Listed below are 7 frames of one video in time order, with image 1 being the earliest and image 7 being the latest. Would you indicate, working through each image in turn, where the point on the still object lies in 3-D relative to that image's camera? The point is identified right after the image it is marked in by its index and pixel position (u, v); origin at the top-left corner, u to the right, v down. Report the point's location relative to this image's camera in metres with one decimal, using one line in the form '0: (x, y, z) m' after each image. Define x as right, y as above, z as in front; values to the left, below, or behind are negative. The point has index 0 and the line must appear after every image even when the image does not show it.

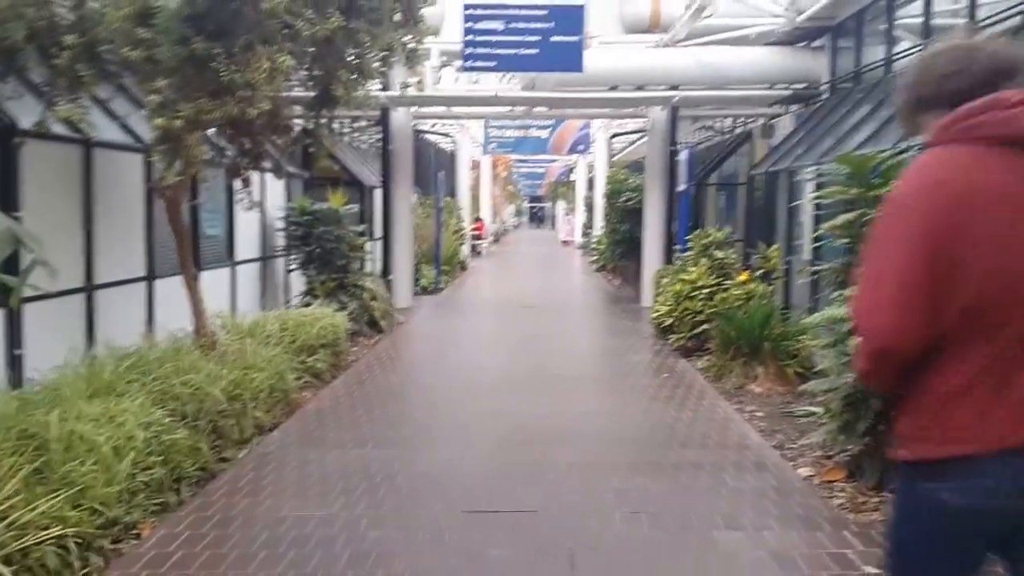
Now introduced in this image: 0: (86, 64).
0: (-2.3, +1.2, +6.3) m
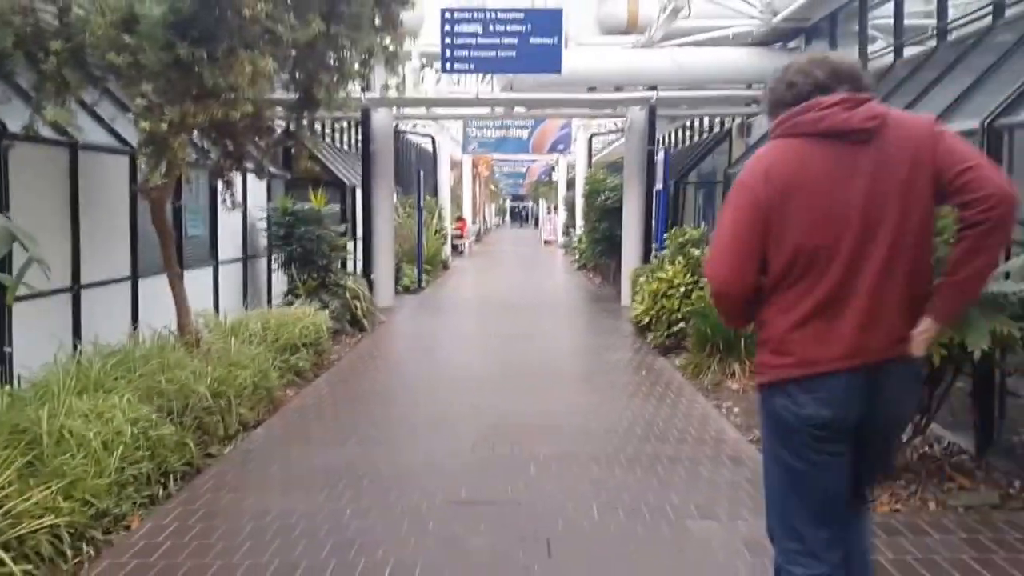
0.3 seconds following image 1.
0: (-2.4, +1.2, +6.5) m
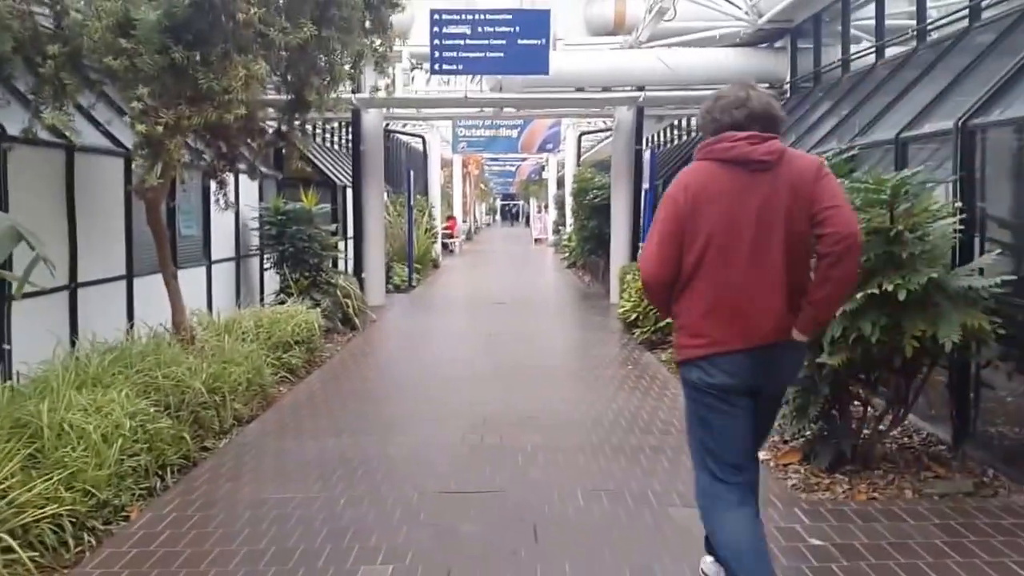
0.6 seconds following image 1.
0: (-2.5, +1.2, +6.6) m
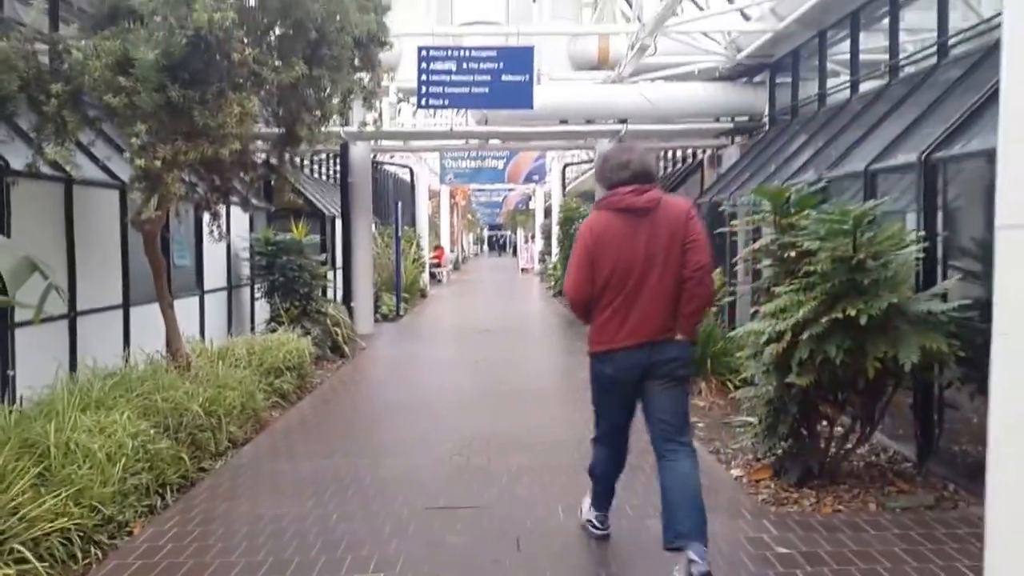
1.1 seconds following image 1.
0: (-2.6, +1.0, +6.9) m
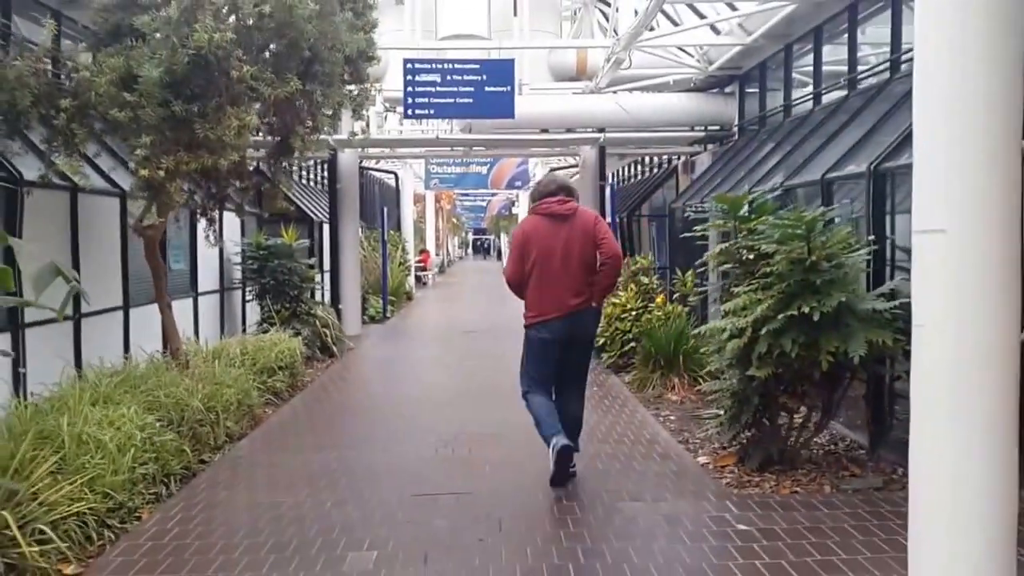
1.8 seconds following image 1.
0: (-2.7, +1.0, +7.3) m
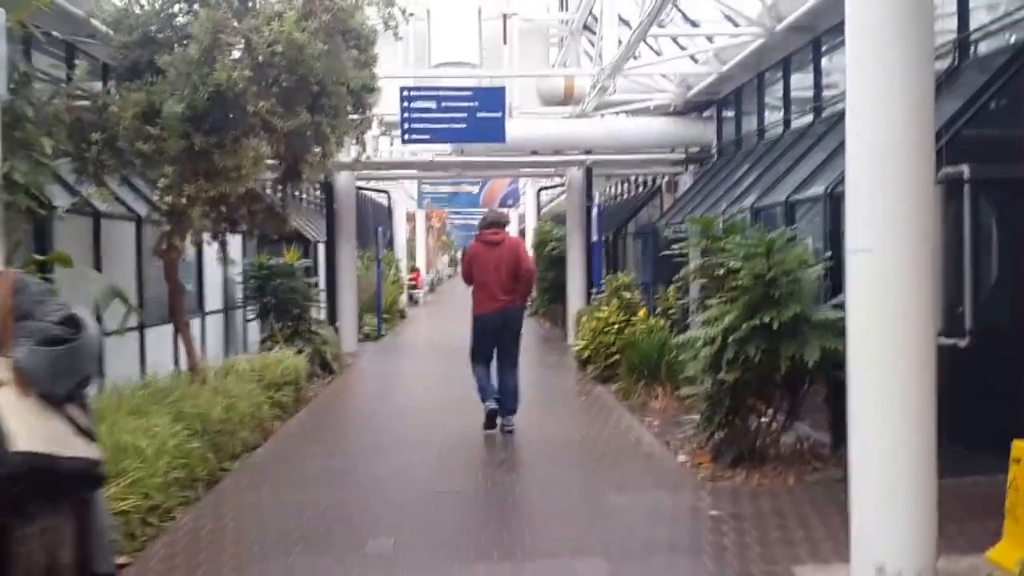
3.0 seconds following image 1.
0: (-2.7, +0.9, +8.0) m
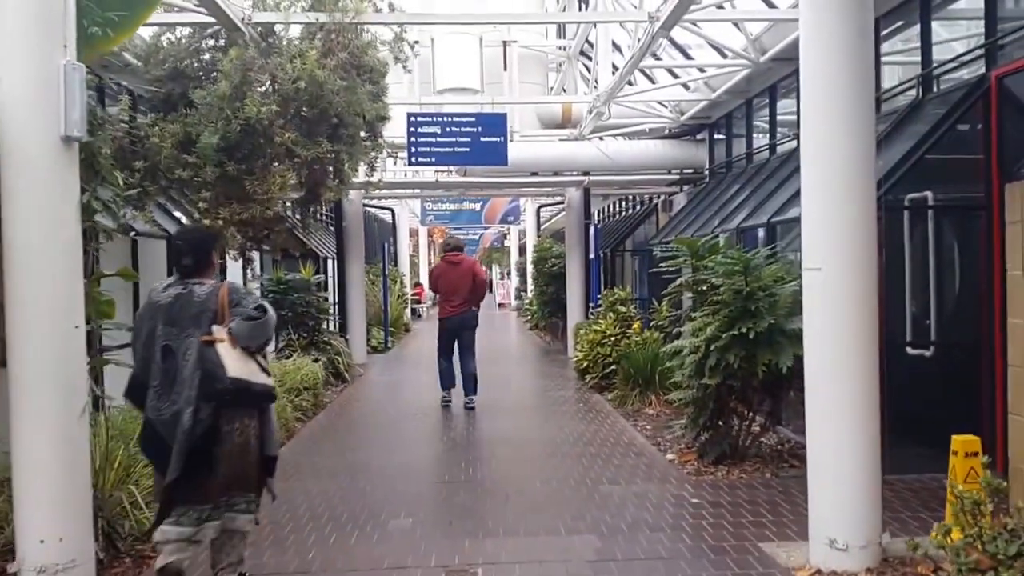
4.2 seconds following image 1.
0: (-2.7, +0.8, +8.8) m
